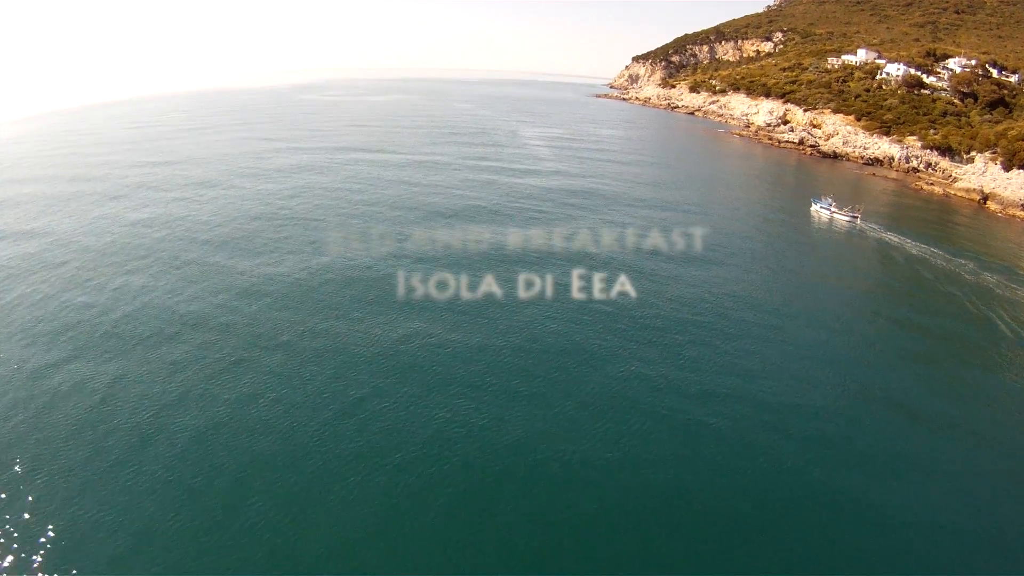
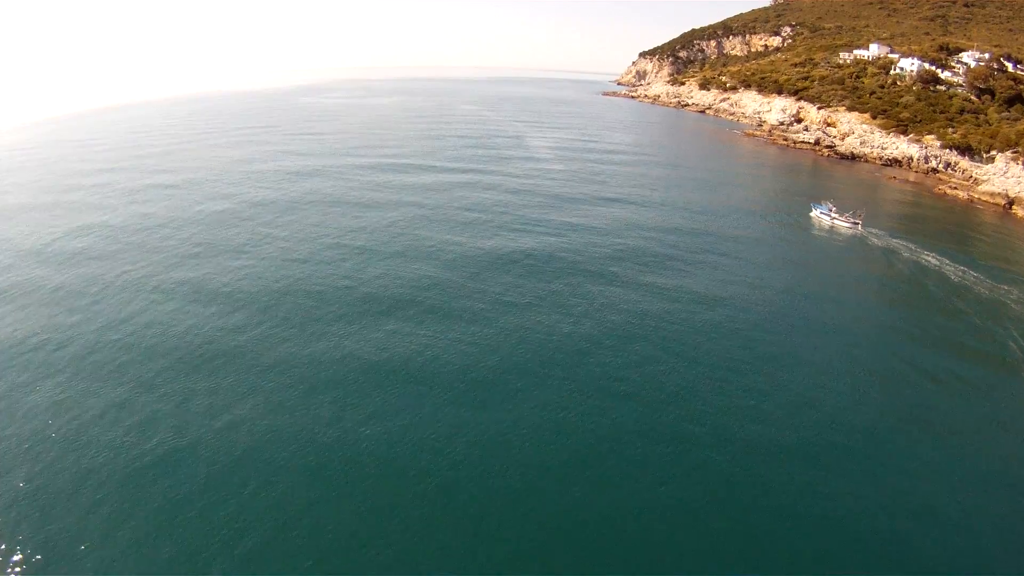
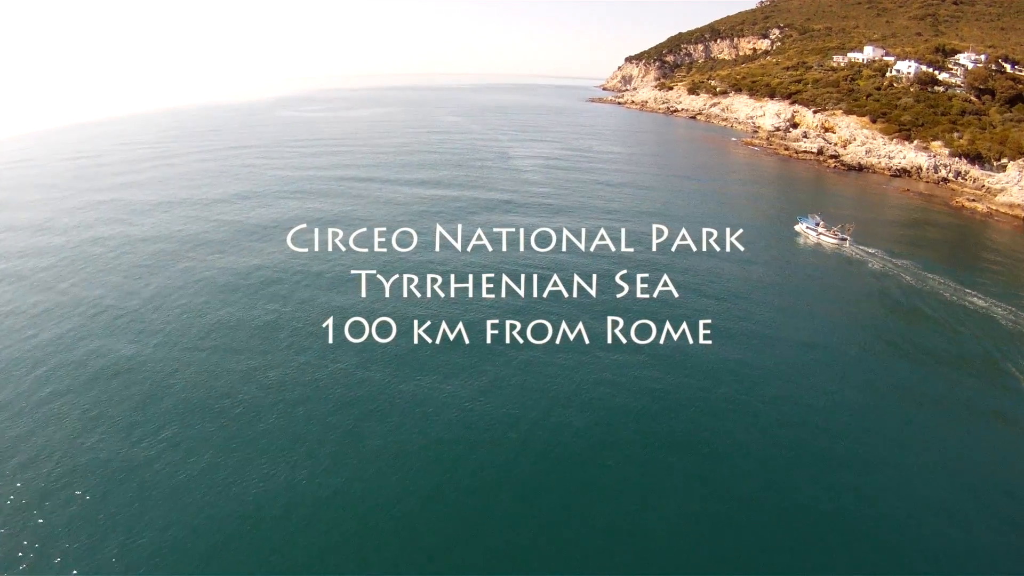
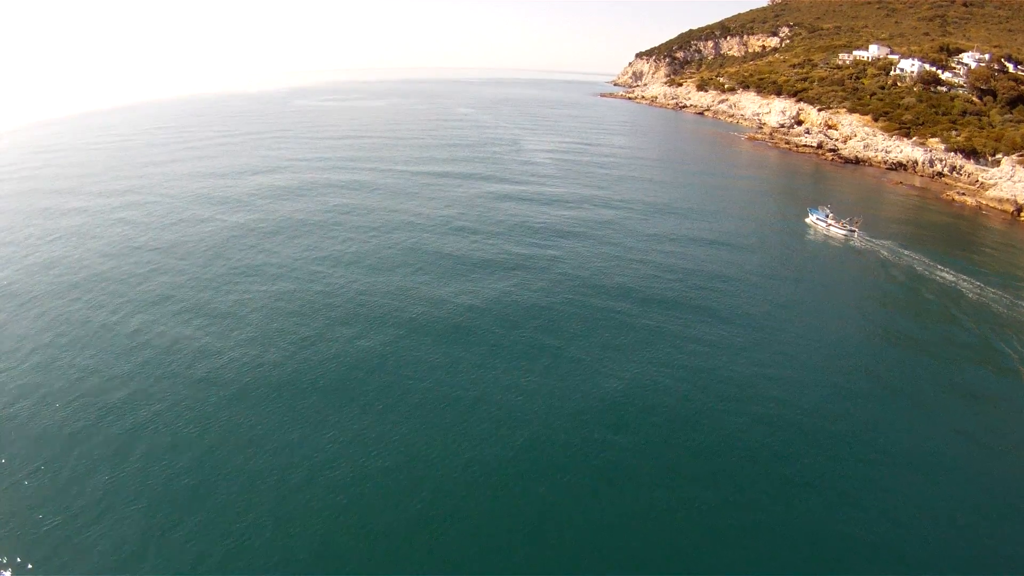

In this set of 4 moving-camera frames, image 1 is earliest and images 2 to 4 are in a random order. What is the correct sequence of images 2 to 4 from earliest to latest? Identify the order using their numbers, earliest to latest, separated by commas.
2, 4, 3
